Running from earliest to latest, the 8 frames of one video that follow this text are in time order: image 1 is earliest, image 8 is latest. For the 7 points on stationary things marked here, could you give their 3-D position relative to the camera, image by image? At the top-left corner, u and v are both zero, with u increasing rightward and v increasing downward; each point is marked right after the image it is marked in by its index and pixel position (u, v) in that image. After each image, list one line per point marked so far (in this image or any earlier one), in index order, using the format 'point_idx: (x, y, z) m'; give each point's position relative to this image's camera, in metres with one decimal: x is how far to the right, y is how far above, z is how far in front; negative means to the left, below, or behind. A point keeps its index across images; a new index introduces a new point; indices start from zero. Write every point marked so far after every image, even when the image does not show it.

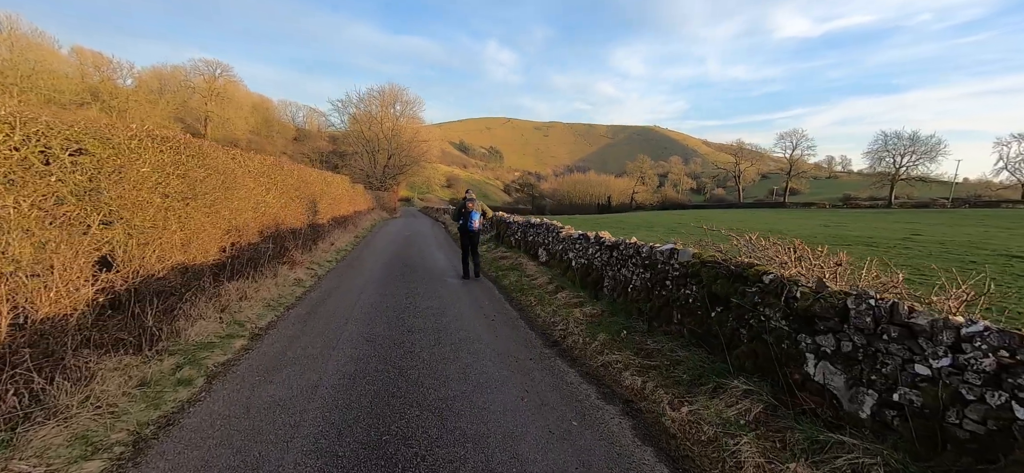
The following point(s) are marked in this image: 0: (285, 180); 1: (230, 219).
0: (-5.5, +1.4, +11.5) m
1: (-4.6, +0.3, +7.7) m
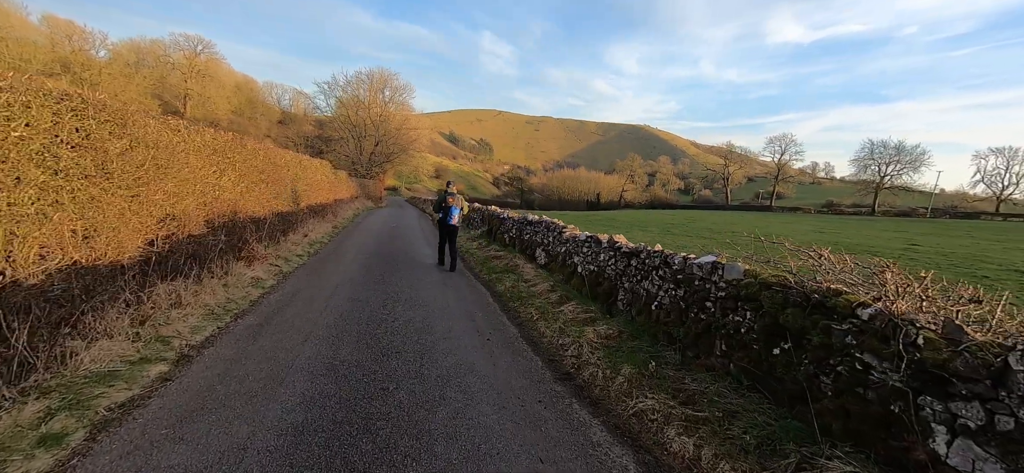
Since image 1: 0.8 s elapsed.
0: (-5.5, +1.6, +10.0) m
1: (-4.5, +0.4, +6.2) m
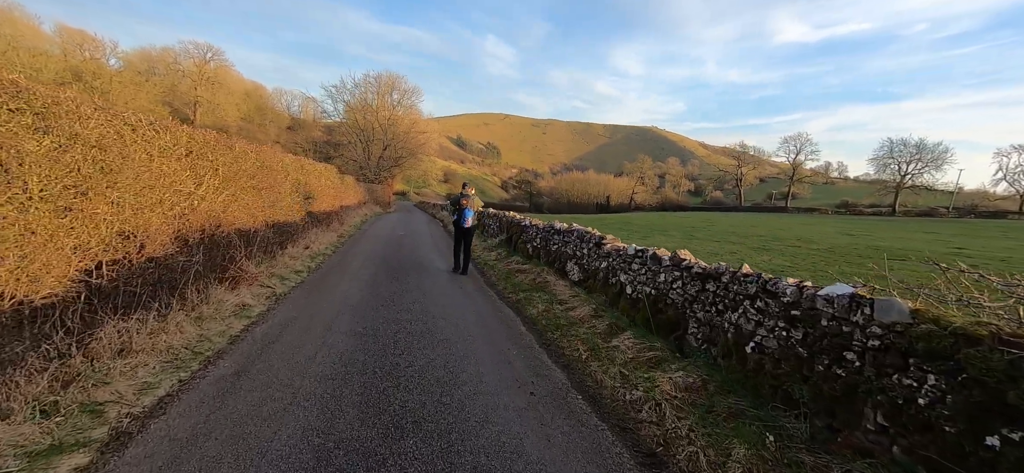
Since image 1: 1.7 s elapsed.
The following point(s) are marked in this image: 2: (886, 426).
0: (-5.0, +1.3, +8.6) m
1: (-4.1, +0.2, +4.8) m
2: (+2.6, -1.3, +3.4) m
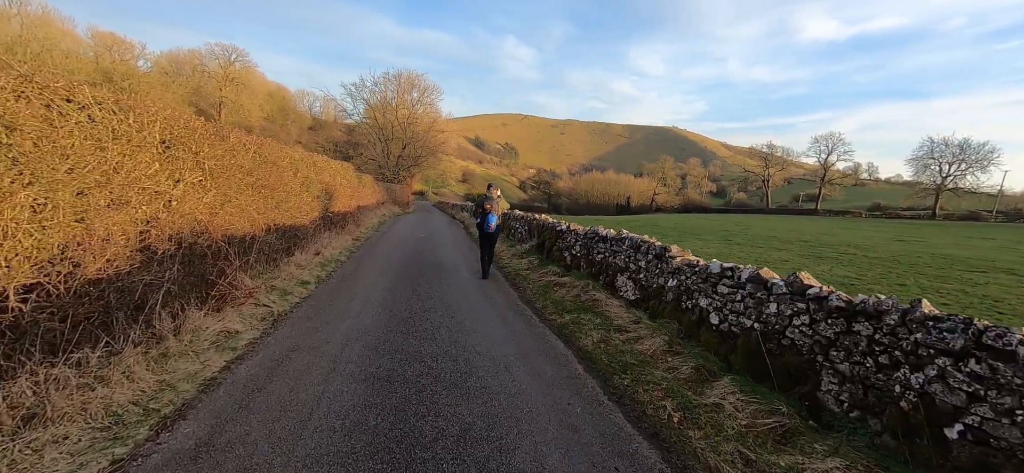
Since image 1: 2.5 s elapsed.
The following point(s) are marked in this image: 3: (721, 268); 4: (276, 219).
0: (-4.3, +1.2, +7.3) m
1: (-3.5, +0.1, +3.4) m
2: (+3.1, -1.5, +1.8) m
3: (+2.5, -0.4, +5.8) m
4: (-4.3, +0.3, +8.8) m
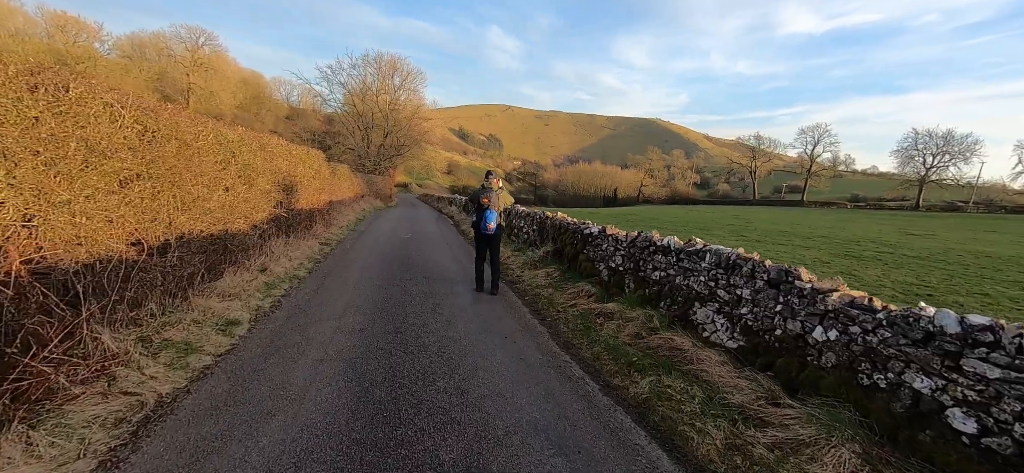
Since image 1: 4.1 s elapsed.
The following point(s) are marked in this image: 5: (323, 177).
0: (-3.8, +1.0, +4.4) m
1: (-3.0, -0.2, +0.6) m
2: (+3.7, -1.8, -0.8) m
3: (+3.0, -0.6, +3.1) m
4: (-4.0, +0.1, +5.9) m
5: (-6.3, +2.0, +15.8) m
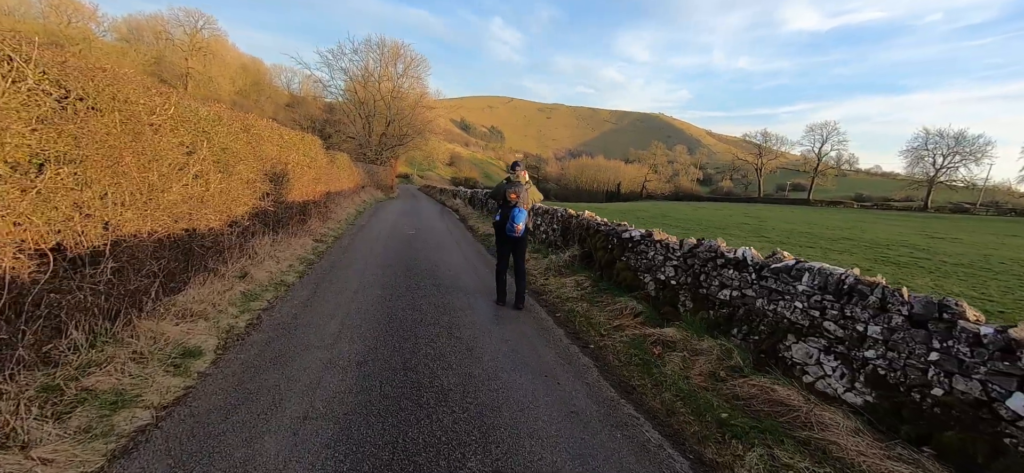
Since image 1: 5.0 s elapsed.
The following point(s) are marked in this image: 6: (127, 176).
0: (-3.4, +0.9, +3.0) m
1: (-2.5, -0.3, -0.7) m
2: (+4.1, -2.0, -2.1) m
3: (+3.4, -0.8, +1.8) m
4: (-3.6, +0.1, +4.6) m
5: (-5.8, +2.1, +14.4) m
6: (-3.6, +0.5, +4.5) m
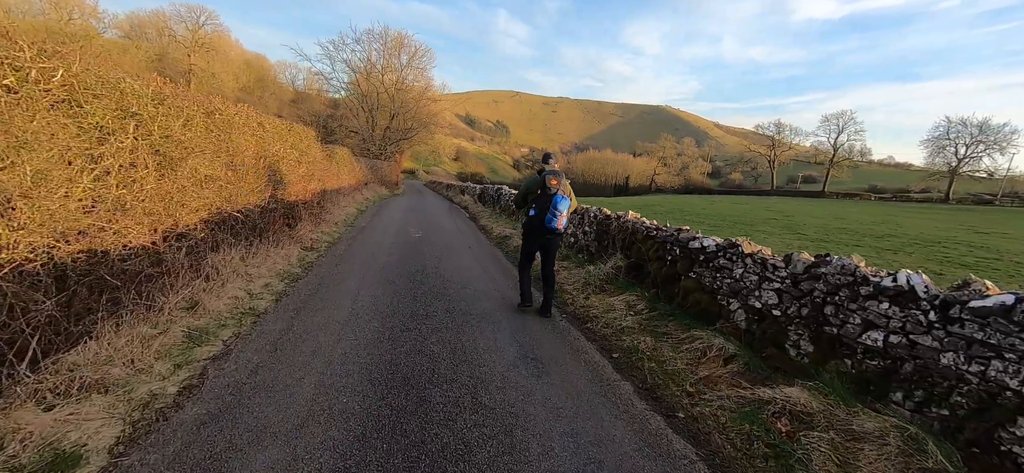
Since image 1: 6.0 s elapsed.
0: (-3.0, +0.7, +1.4) m
1: (-2.2, -0.6, -2.4) m
2: (+4.4, -2.2, -3.9) m
3: (+3.8, -1.0, +0.1) m
4: (-3.2, -0.1, +2.9) m
5: (-5.3, +2.0, +12.8) m
6: (-3.2, +0.3, +2.8) m
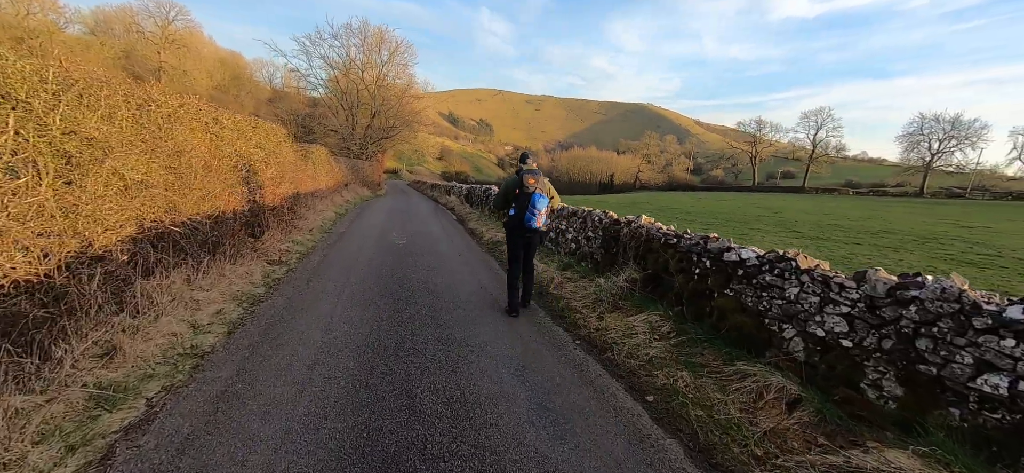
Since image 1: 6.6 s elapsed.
0: (-2.9, +0.5, +0.3) m
1: (-1.9, -0.8, -3.4) m
2: (+4.8, -2.4, -4.7) m
3: (+4.0, -1.1, -0.7) m
4: (-3.0, -0.3, +1.9) m
5: (-5.5, +1.8, +11.6) m
6: (-3.1, +0.1, +1.7) m
